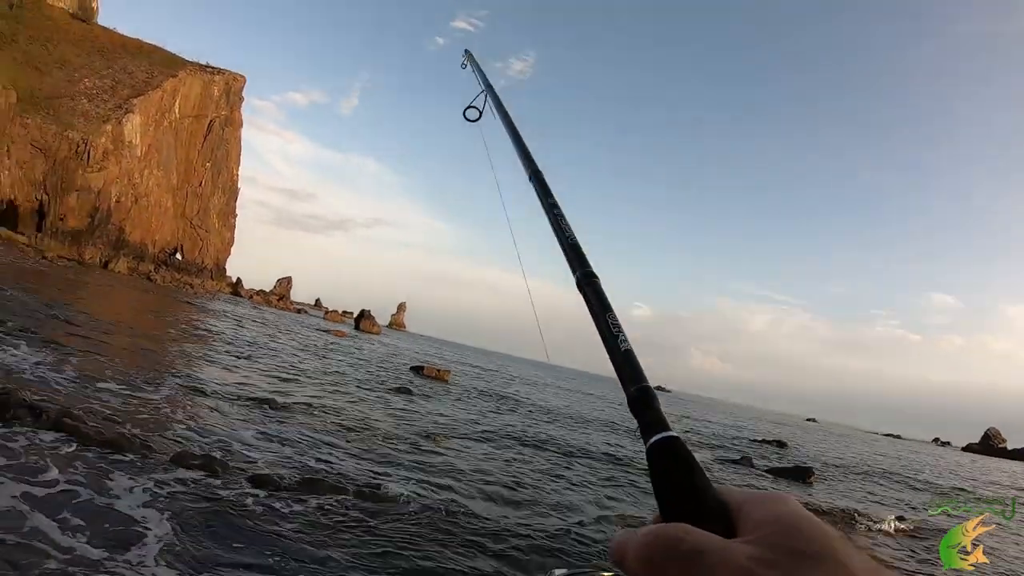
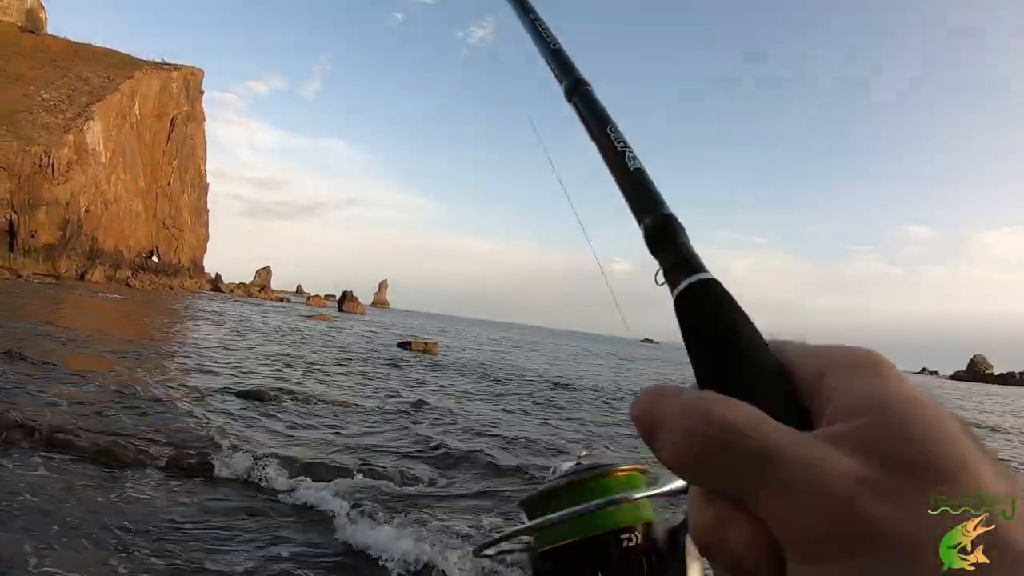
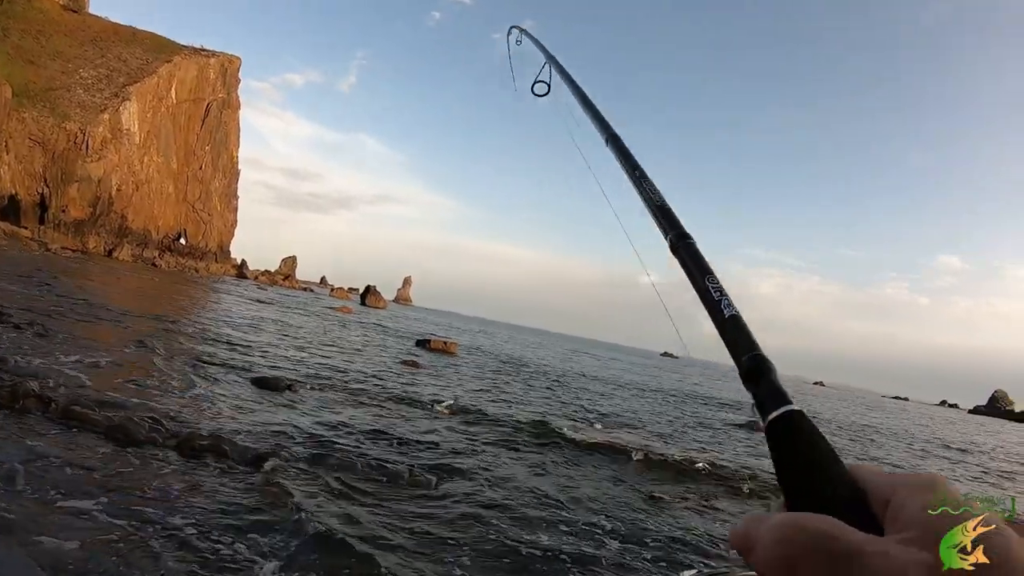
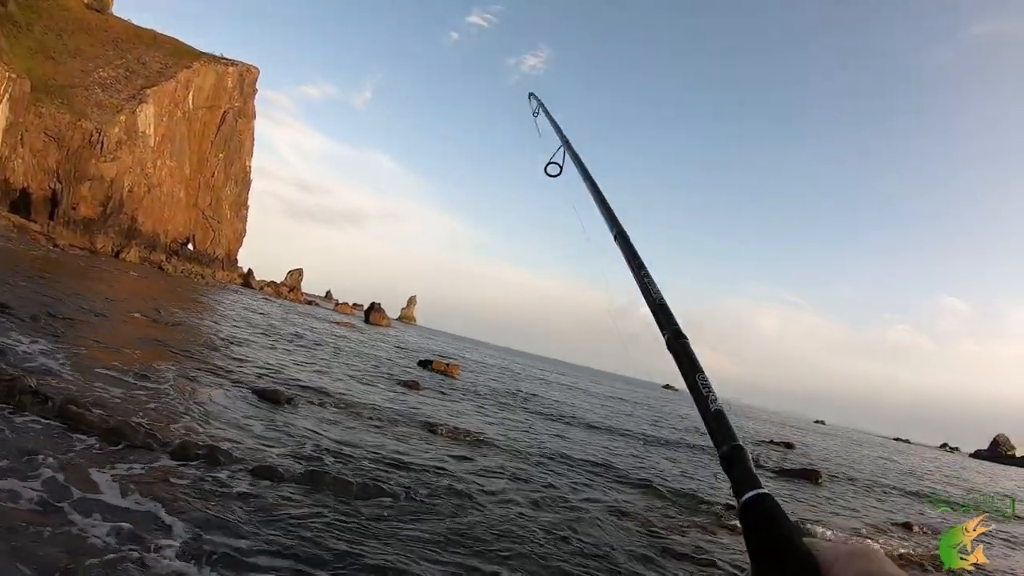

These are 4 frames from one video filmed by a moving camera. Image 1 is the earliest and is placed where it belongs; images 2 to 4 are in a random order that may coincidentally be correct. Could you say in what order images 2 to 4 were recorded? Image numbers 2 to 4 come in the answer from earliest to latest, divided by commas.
4, 3, 2
